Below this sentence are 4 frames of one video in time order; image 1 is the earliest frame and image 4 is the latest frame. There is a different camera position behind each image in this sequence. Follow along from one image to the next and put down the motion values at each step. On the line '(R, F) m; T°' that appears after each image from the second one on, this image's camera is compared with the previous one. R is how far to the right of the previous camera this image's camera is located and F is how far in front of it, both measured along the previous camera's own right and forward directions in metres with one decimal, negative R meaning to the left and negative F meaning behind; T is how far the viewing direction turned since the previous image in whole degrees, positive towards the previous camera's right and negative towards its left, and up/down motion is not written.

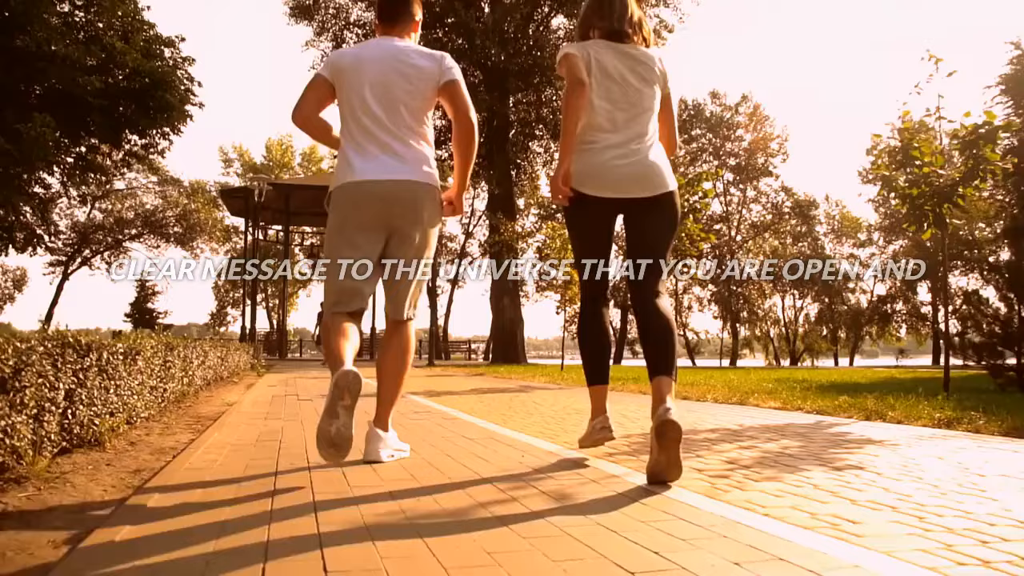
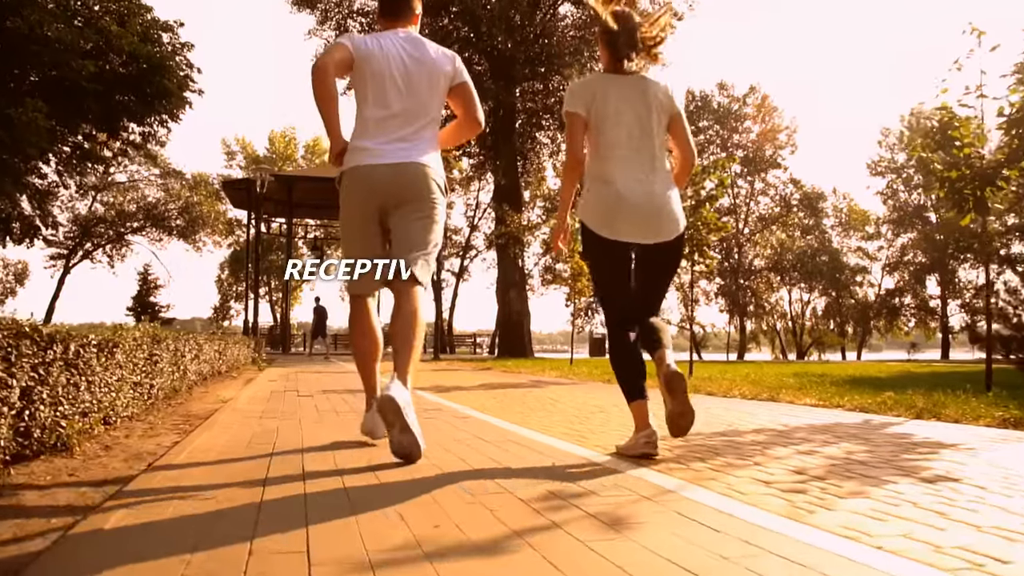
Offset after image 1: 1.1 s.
(-0.1, +0.6) m; 0°
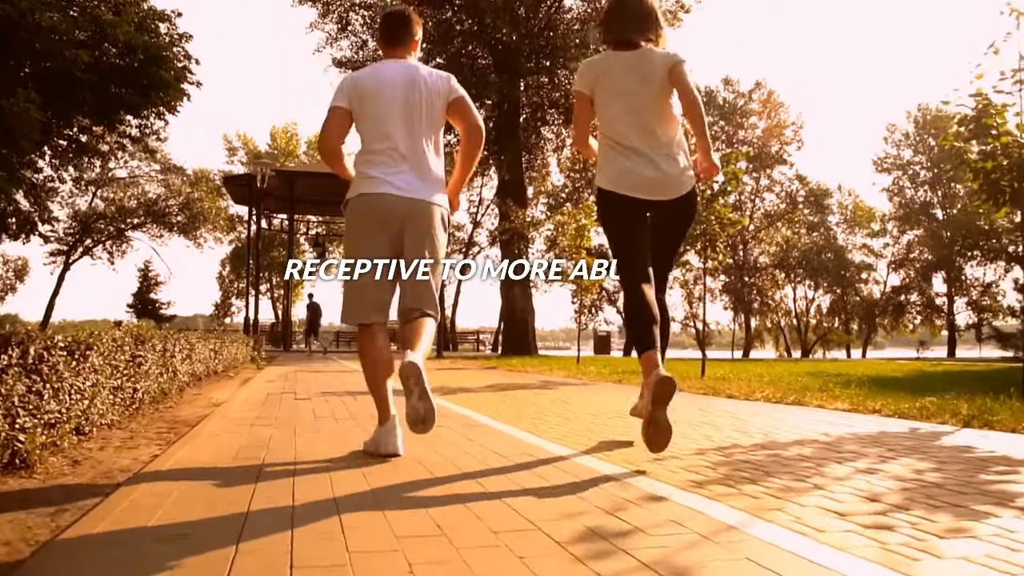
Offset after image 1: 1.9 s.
(-0.1, +0.5) m; 0°
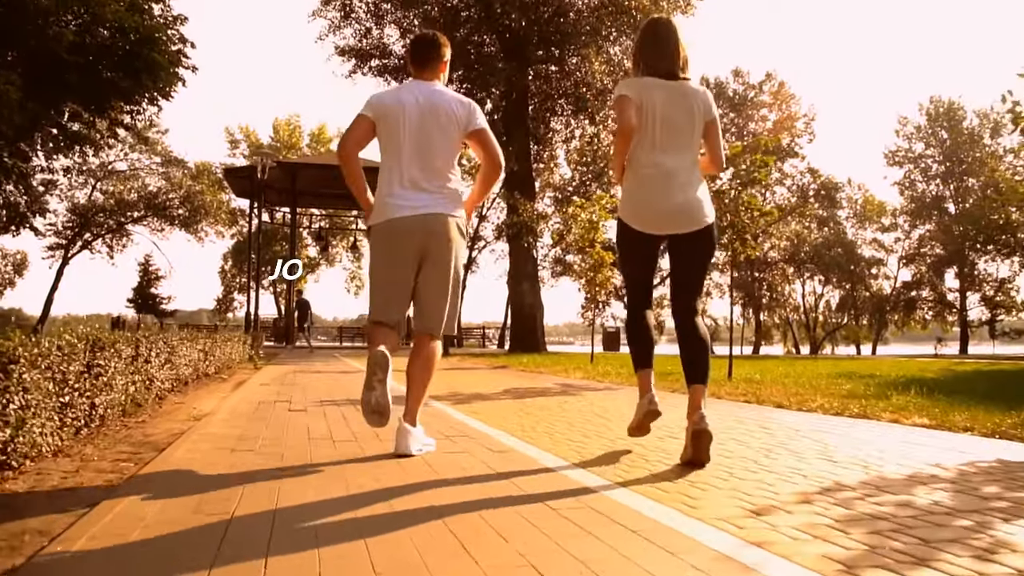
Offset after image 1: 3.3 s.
(-0.2, +1.1) m; 0°
